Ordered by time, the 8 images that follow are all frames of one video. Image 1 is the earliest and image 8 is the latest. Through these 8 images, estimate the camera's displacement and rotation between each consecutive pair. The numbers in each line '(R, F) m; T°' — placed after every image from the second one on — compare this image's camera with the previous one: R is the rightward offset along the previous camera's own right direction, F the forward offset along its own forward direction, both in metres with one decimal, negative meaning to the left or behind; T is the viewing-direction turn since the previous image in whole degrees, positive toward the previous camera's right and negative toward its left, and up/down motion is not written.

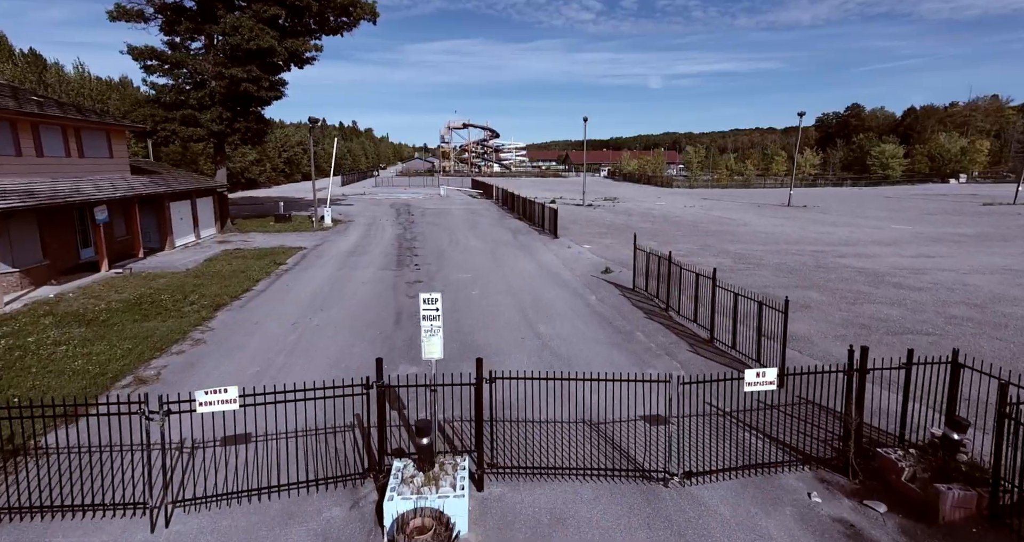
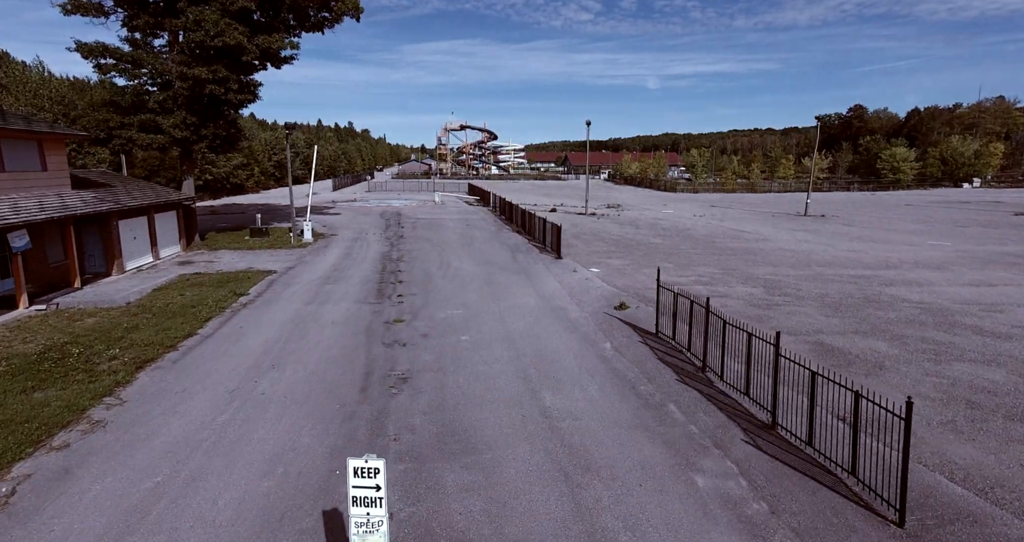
(0.0, +2.4) m; 0°
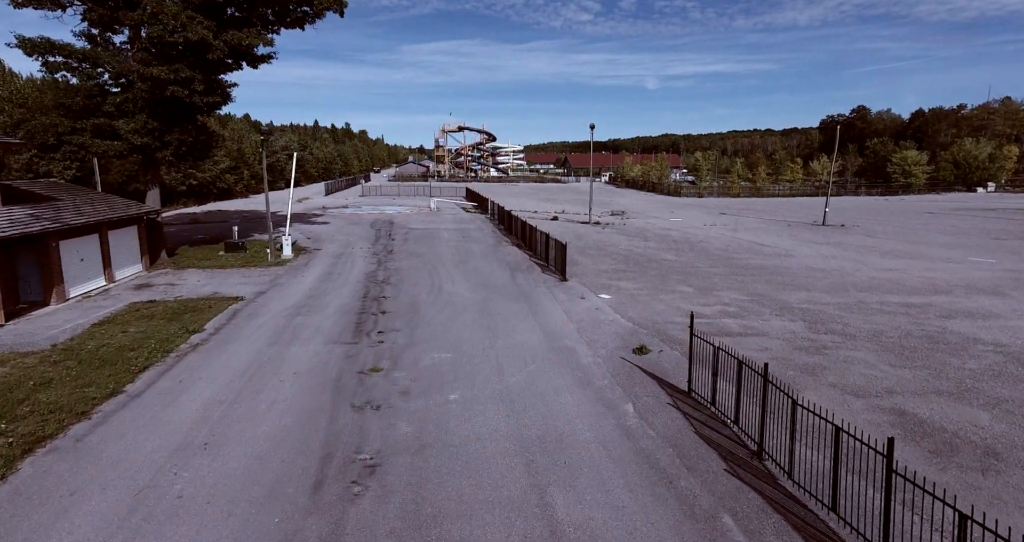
(0.0, +2.2) m; 0°
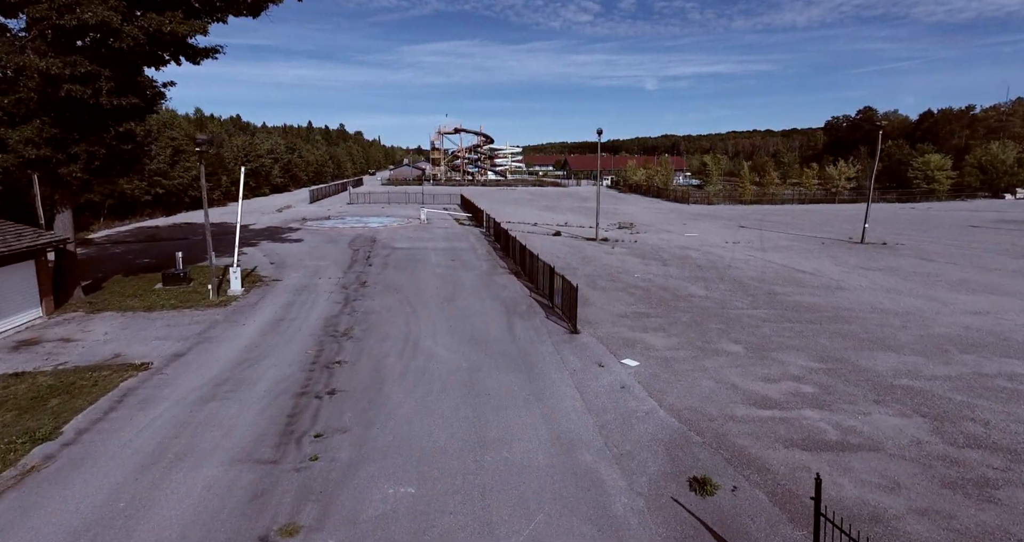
(+0.1, +4.0) m; 0°
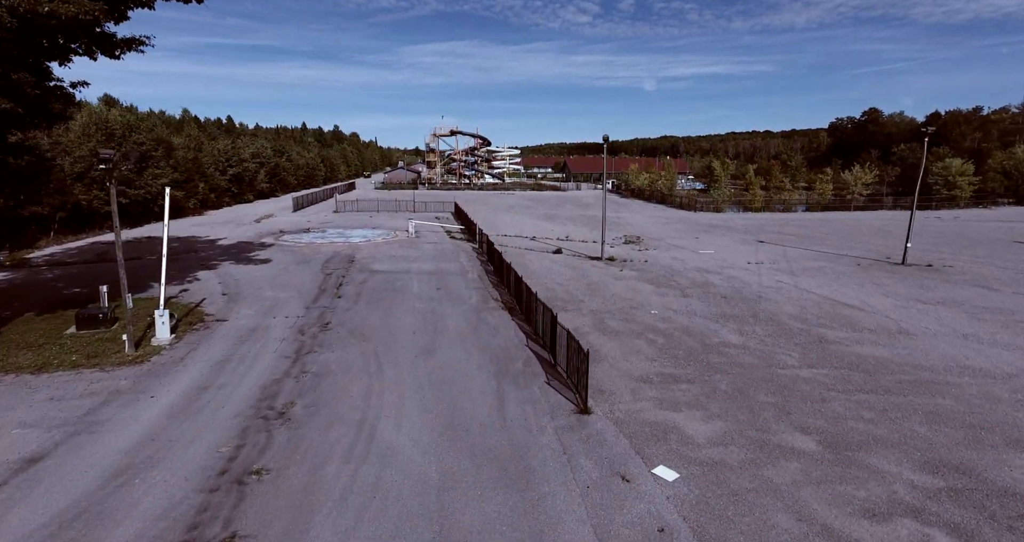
(+0.2, +3.5) m; 0°
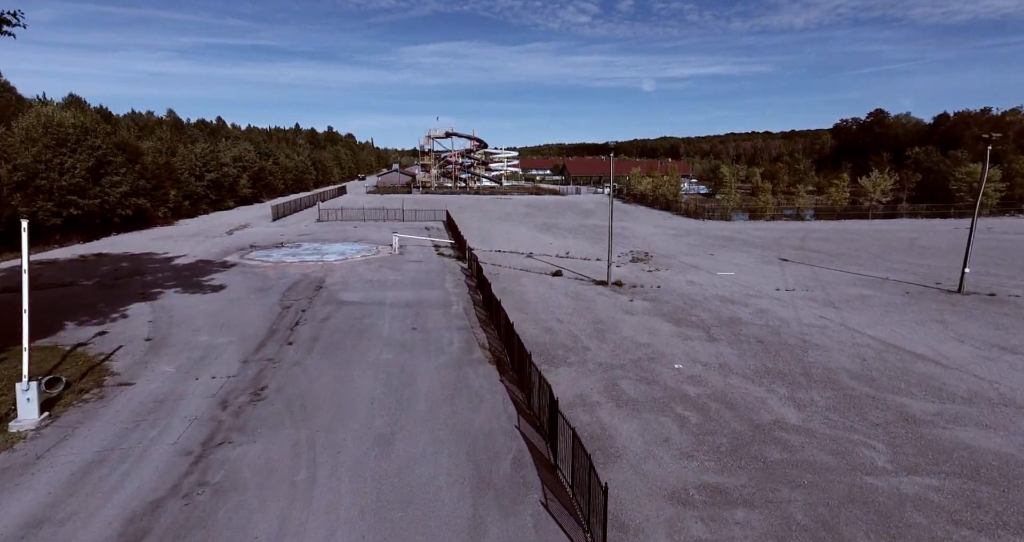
(+0.3, +3.8) m; 0°
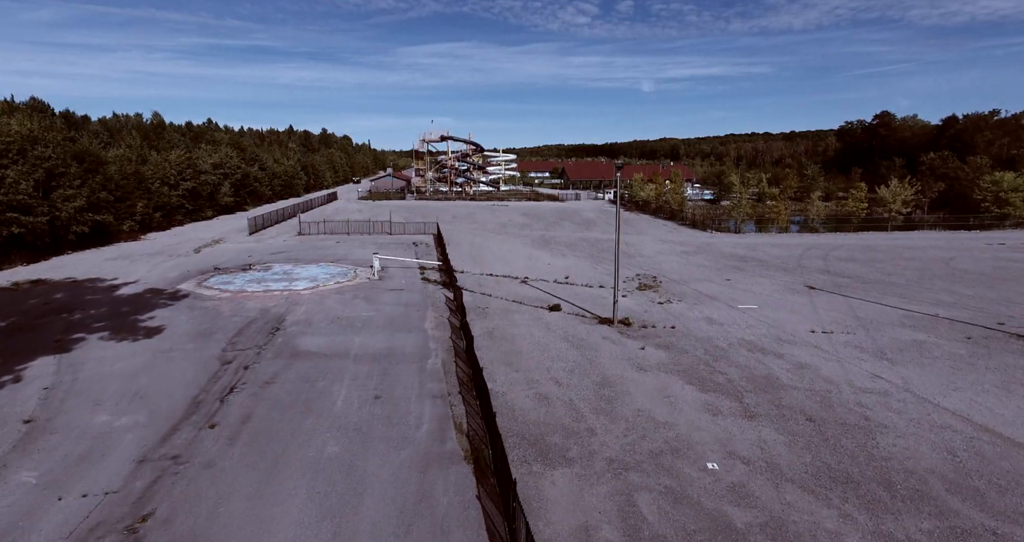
(+0.4, +3.7) m; 0°
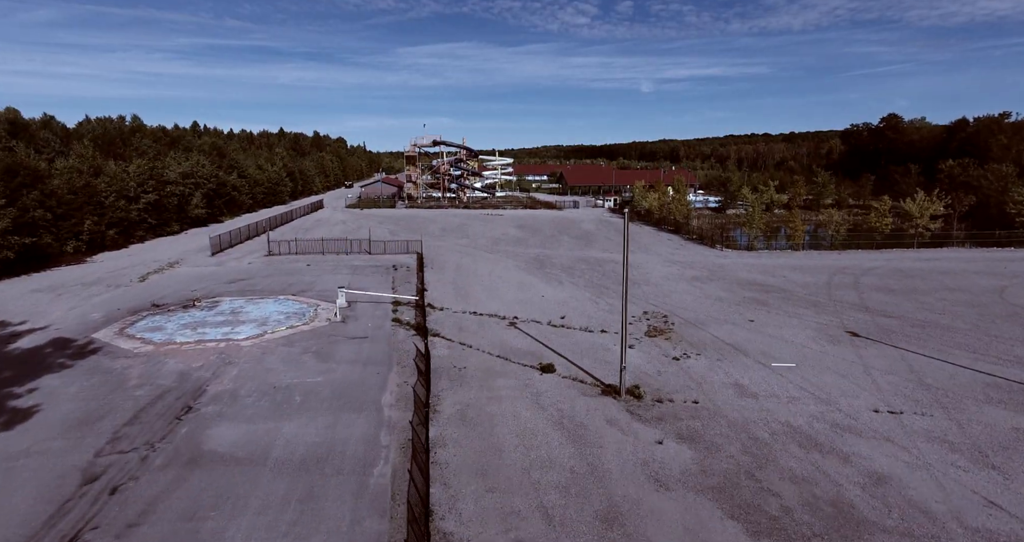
(+0.6, +4.7) m; 0°
